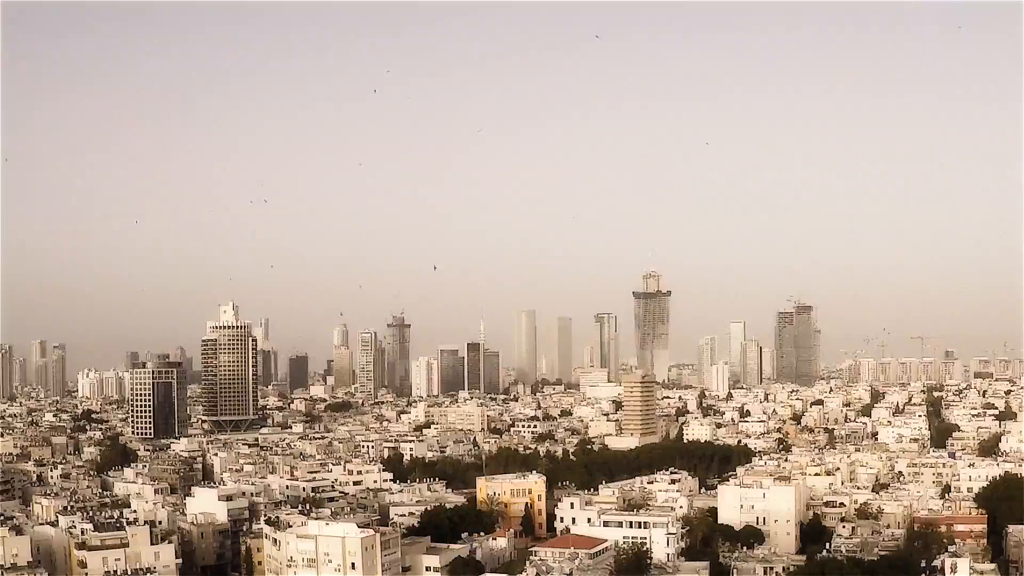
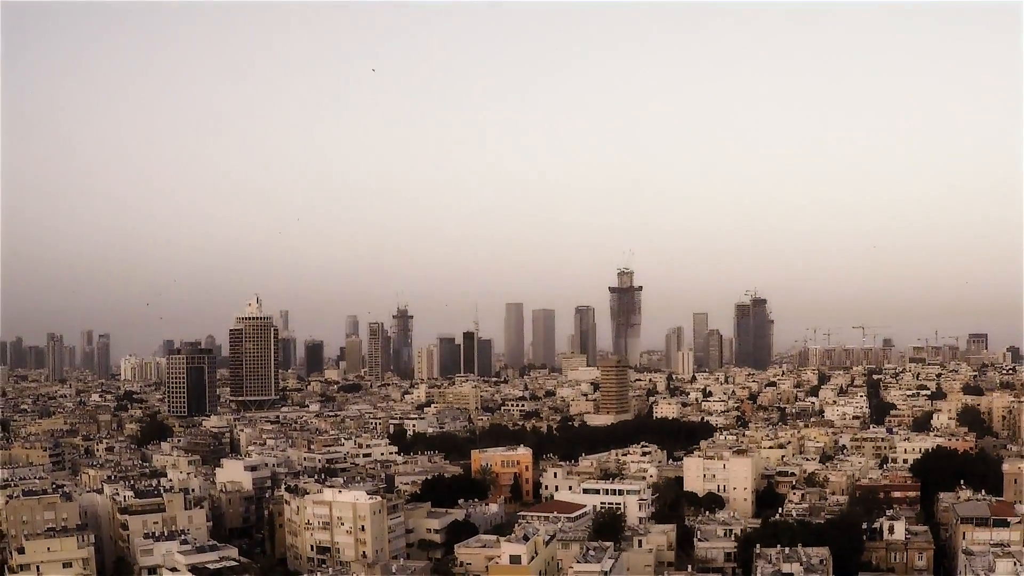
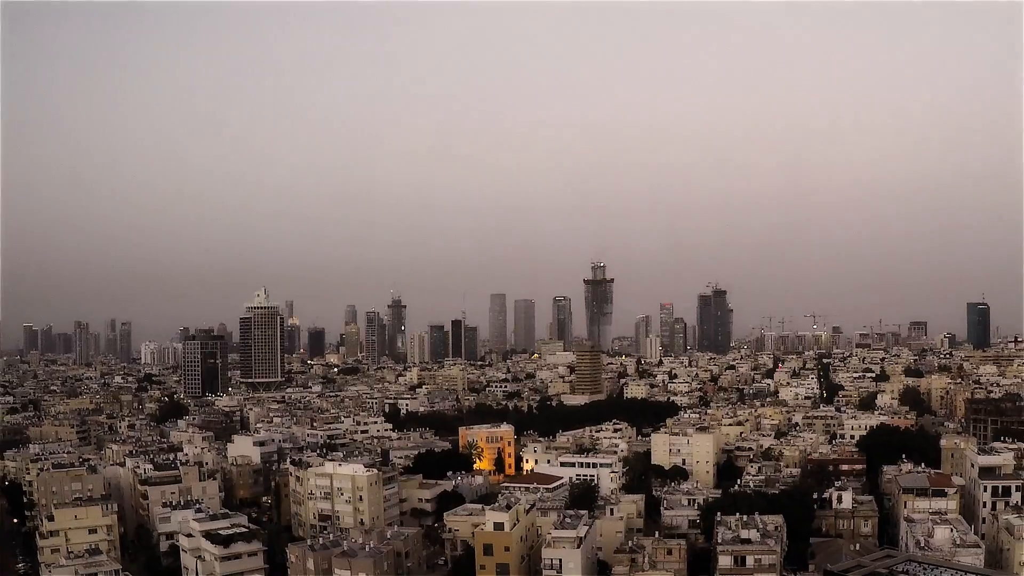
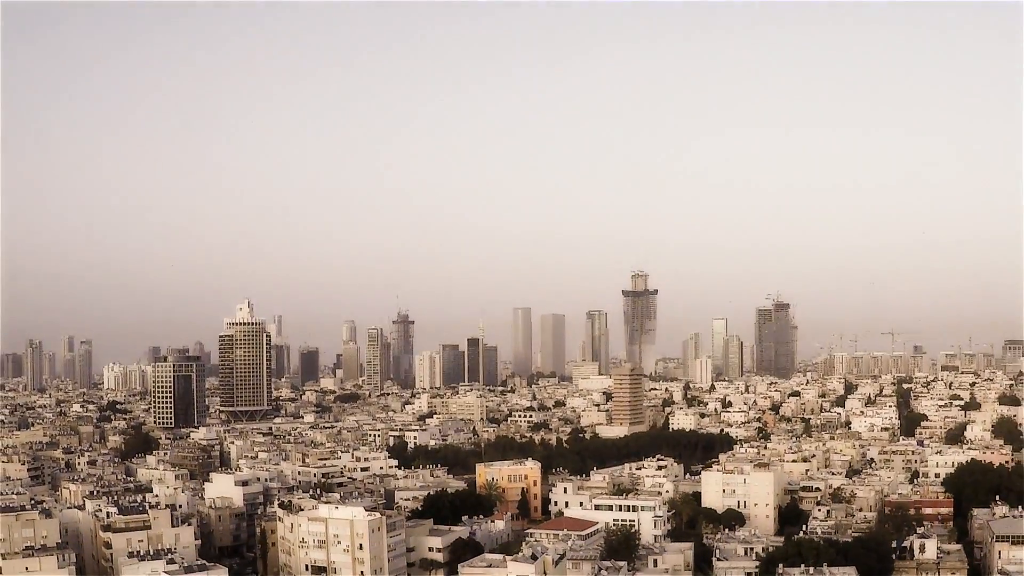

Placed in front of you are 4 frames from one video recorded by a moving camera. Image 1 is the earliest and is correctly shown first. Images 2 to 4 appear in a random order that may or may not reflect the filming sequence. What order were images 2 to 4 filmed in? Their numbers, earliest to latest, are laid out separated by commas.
4, 2, 3
